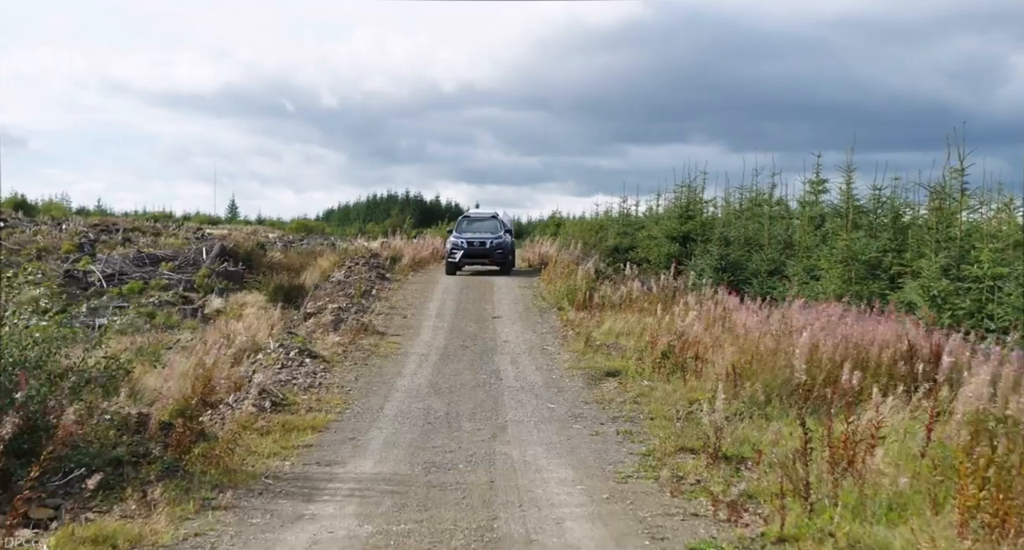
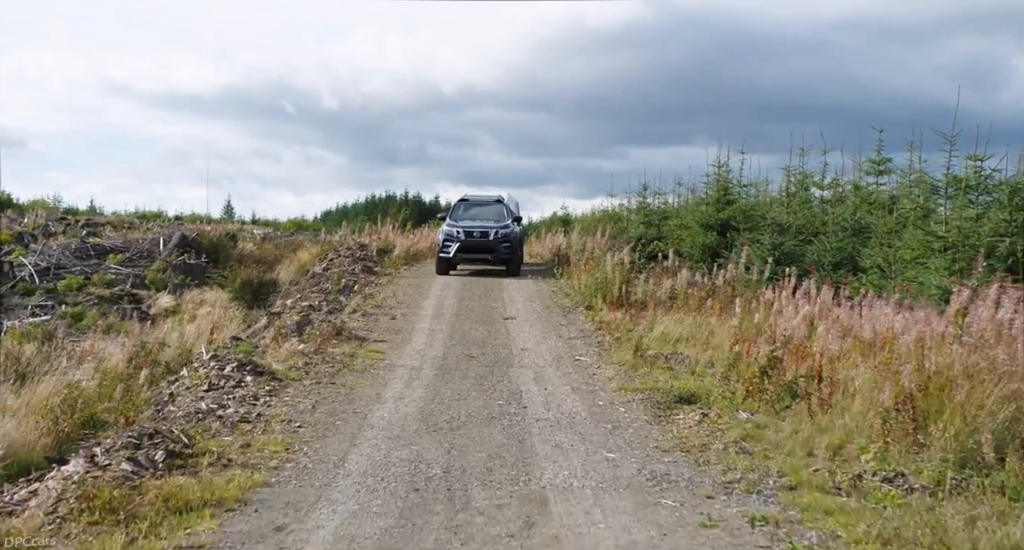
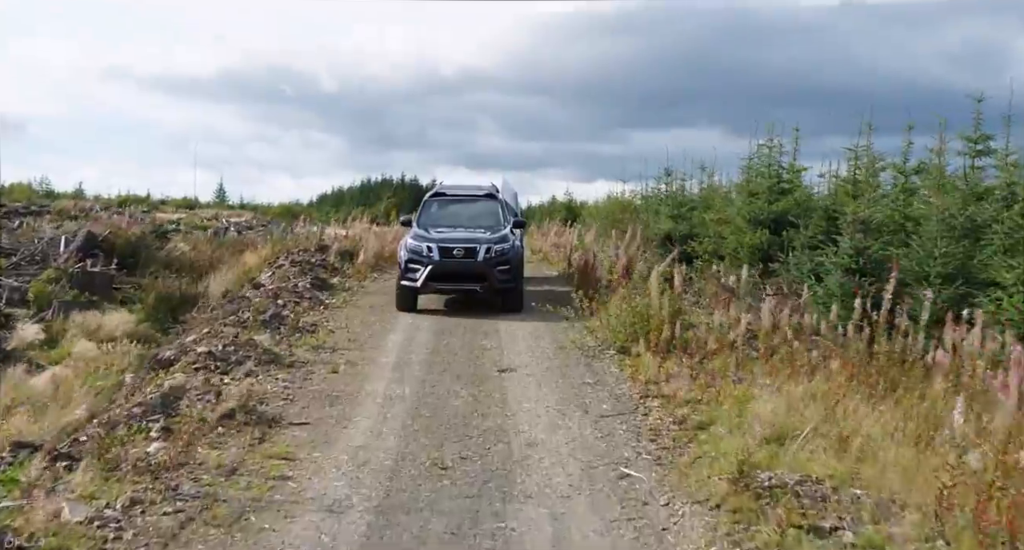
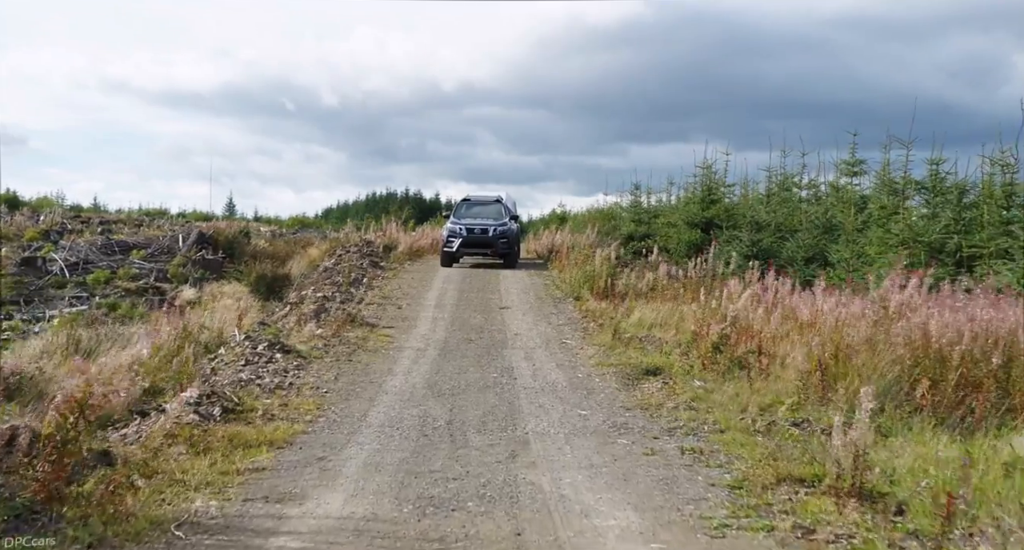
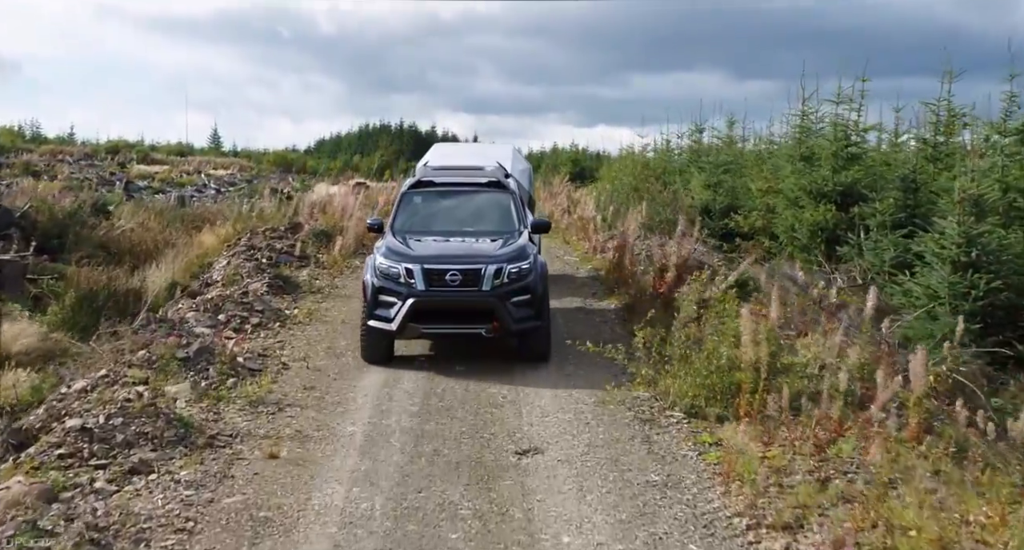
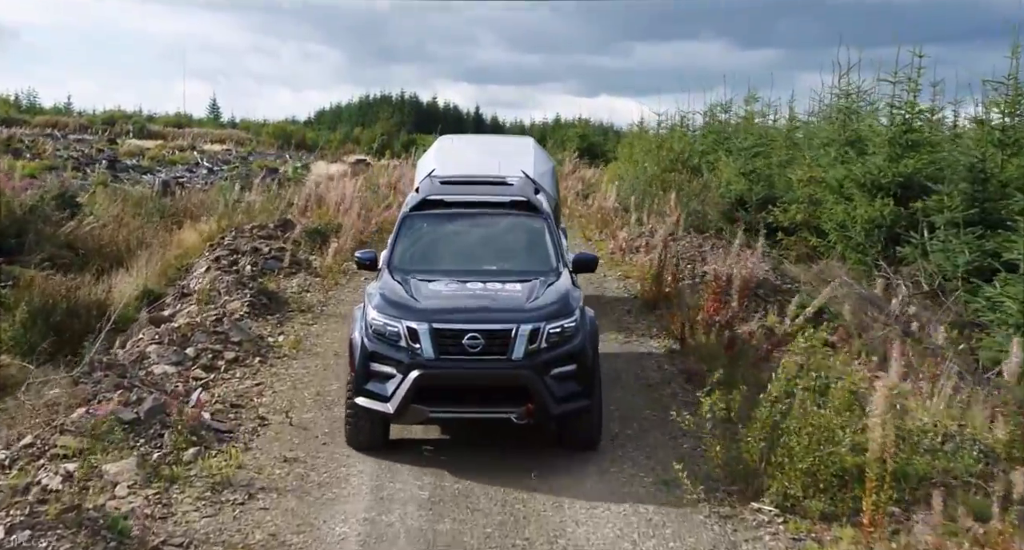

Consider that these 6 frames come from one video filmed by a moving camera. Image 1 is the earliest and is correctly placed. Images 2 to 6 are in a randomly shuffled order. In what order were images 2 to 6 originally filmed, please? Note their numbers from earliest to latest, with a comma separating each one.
4, 2, 3, 5, 6
